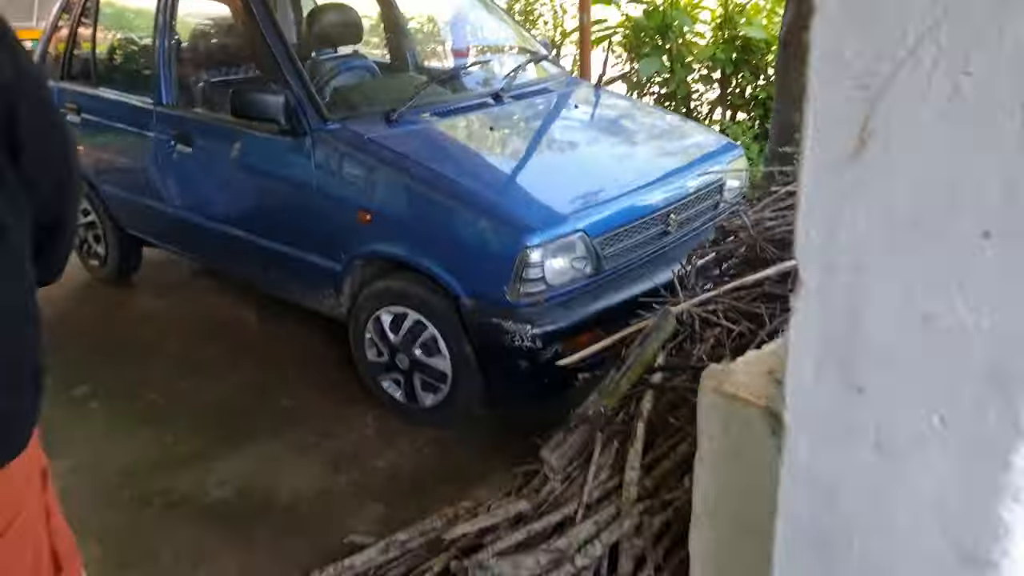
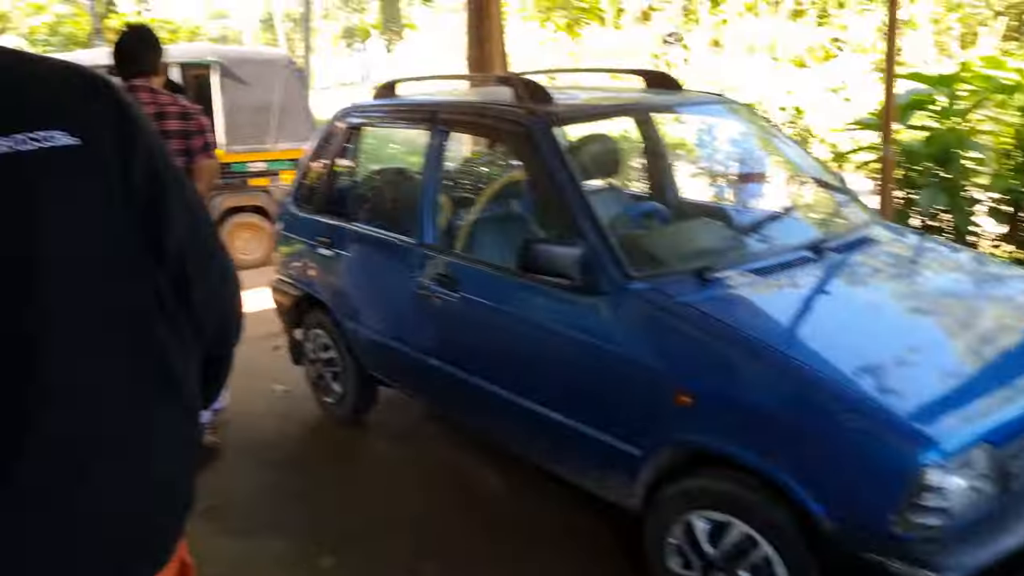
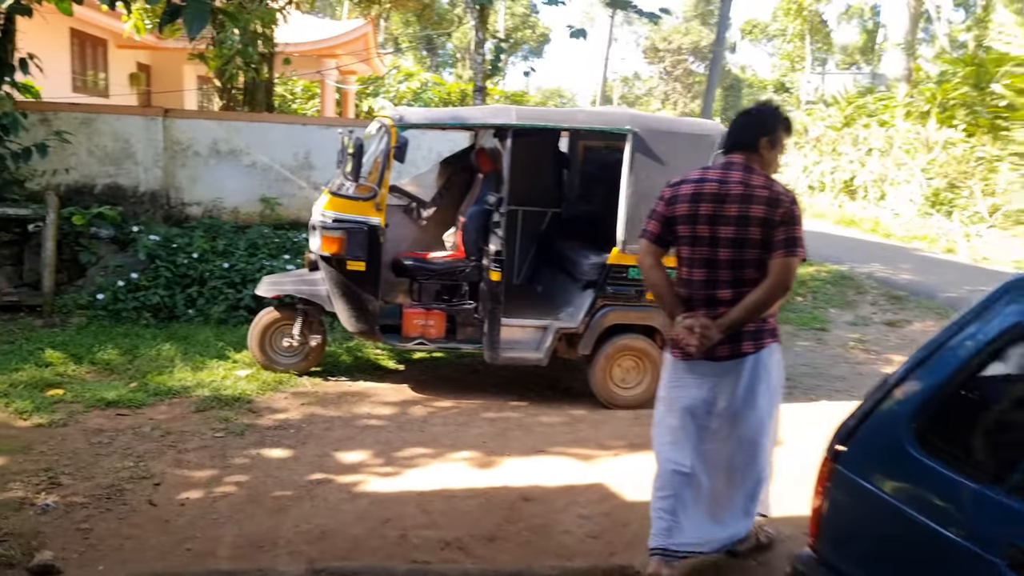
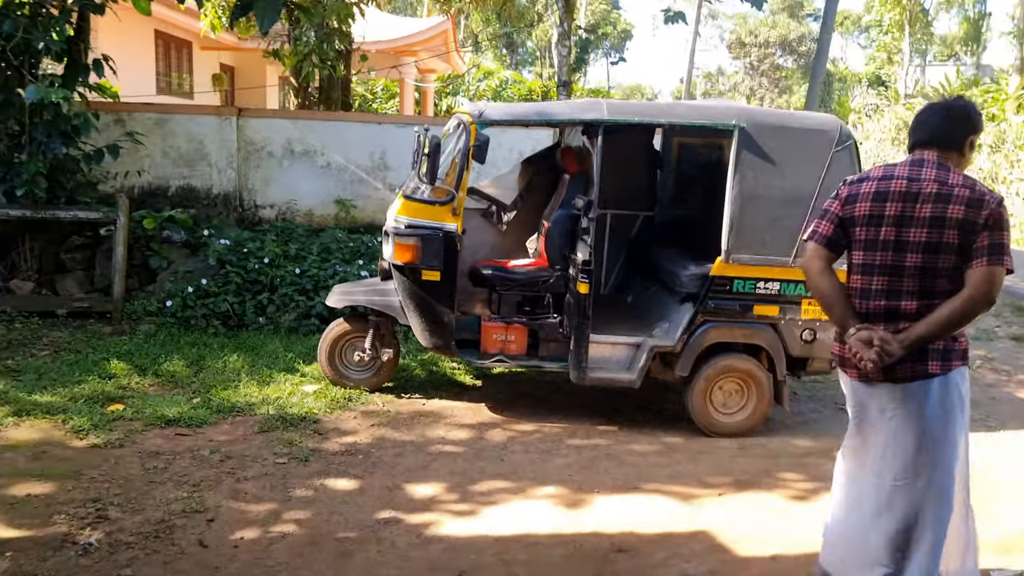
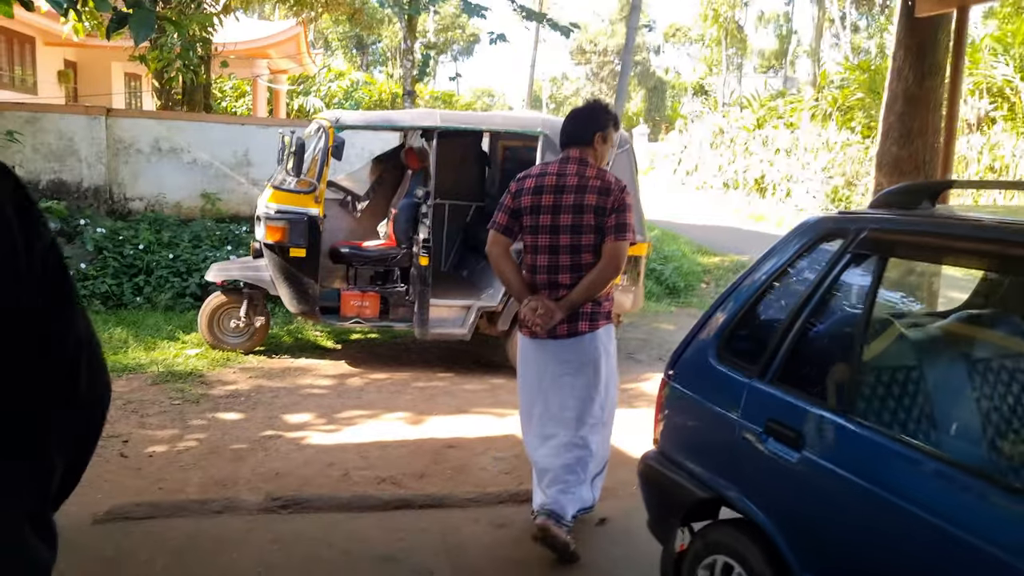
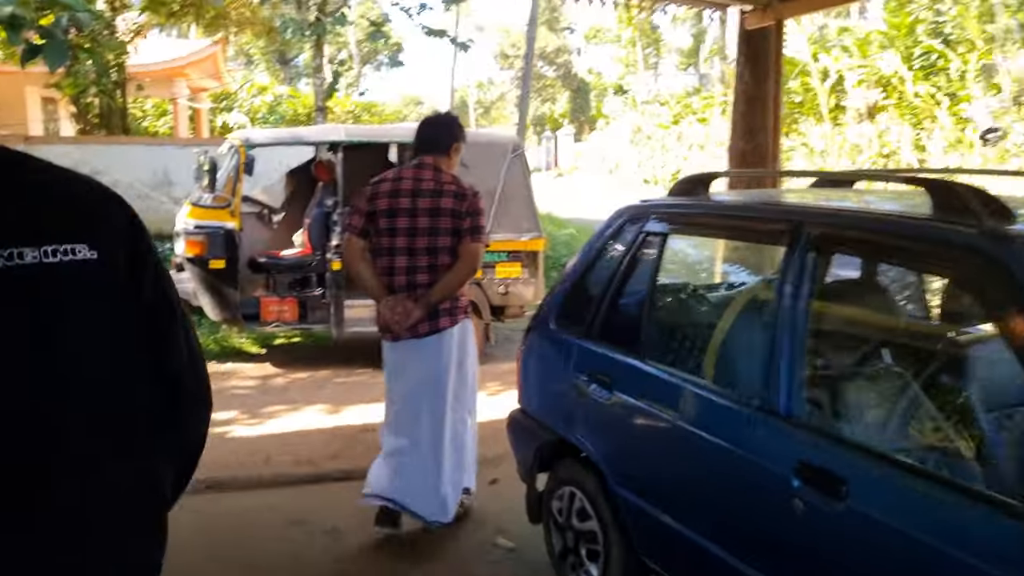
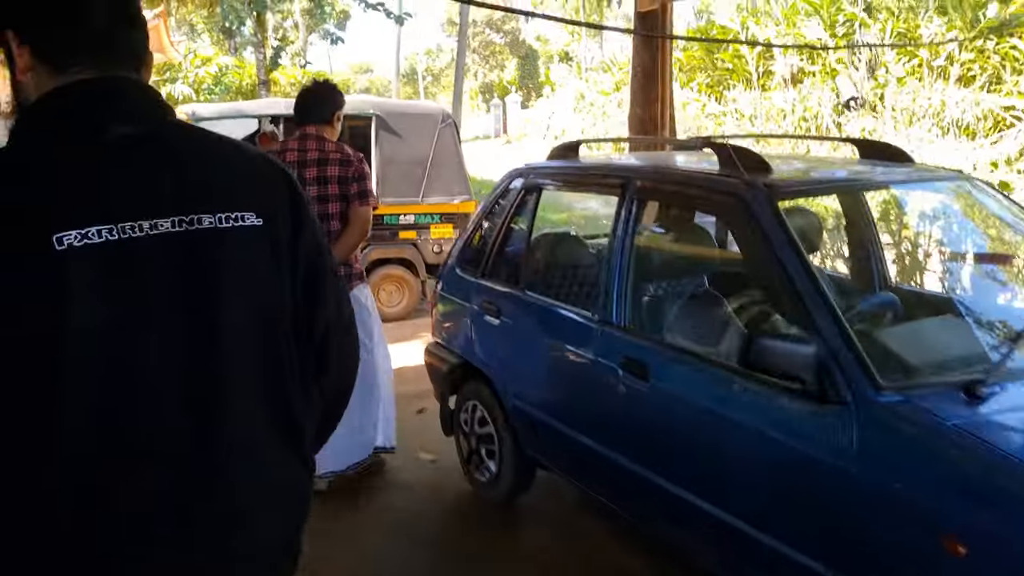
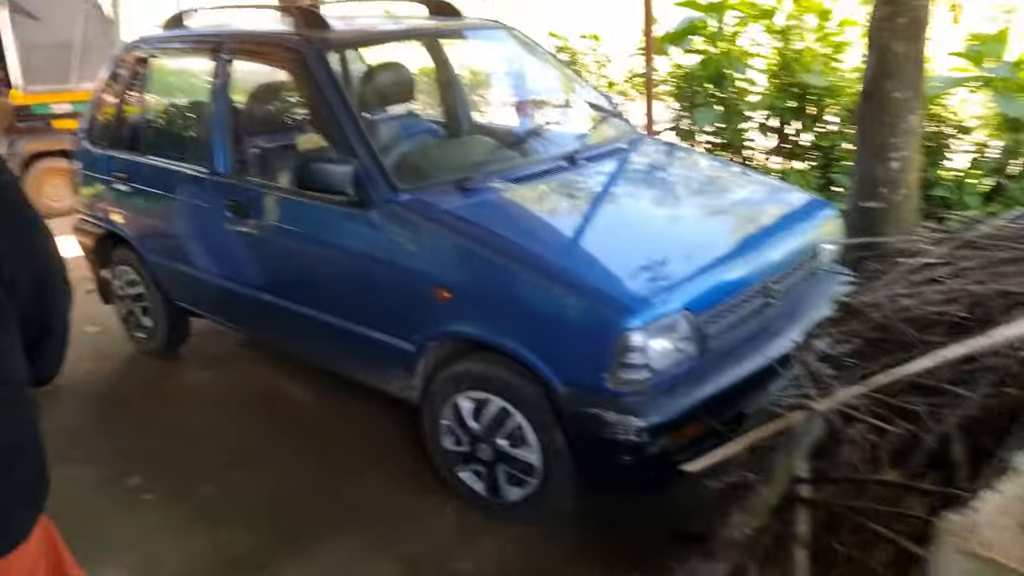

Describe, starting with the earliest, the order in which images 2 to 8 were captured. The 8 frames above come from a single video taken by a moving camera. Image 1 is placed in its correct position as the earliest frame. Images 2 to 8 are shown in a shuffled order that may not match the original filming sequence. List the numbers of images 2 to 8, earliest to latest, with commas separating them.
8, 2, 7, 6, 5, 3, 4
